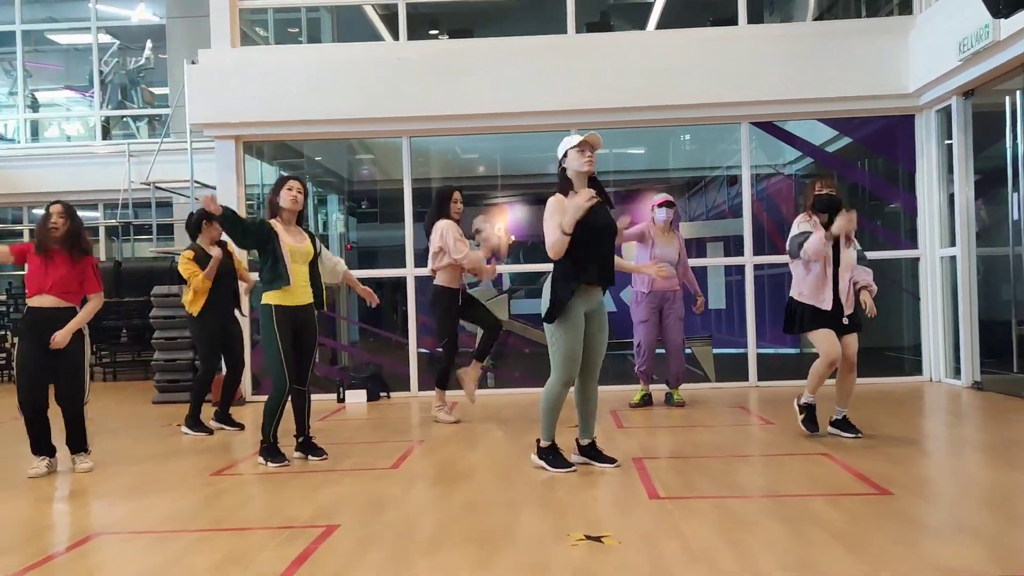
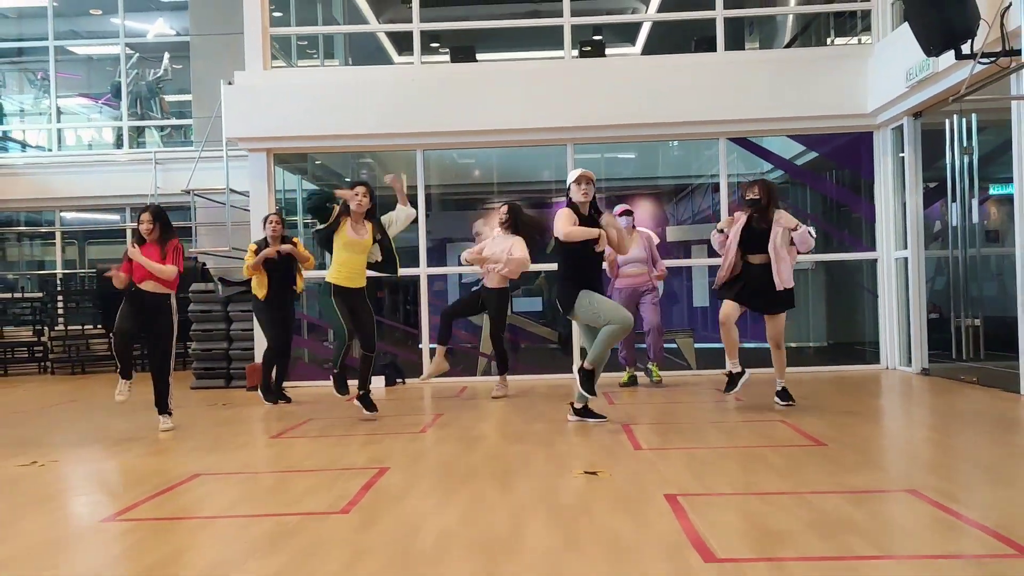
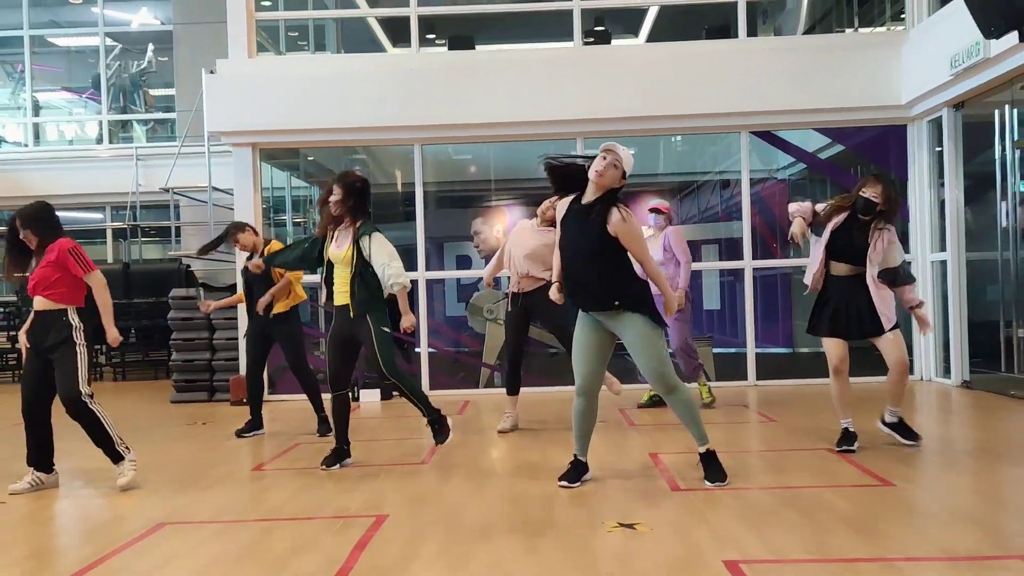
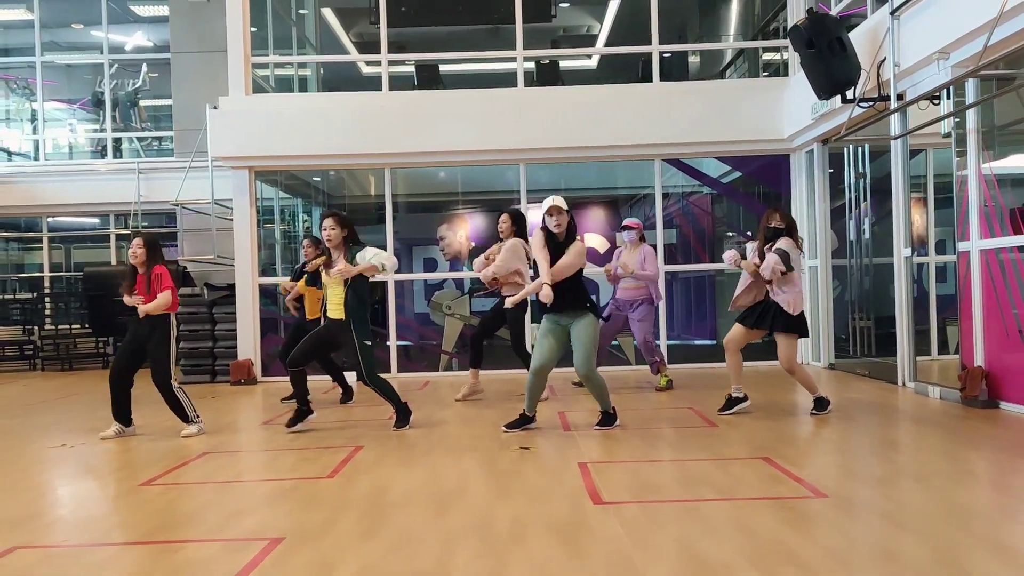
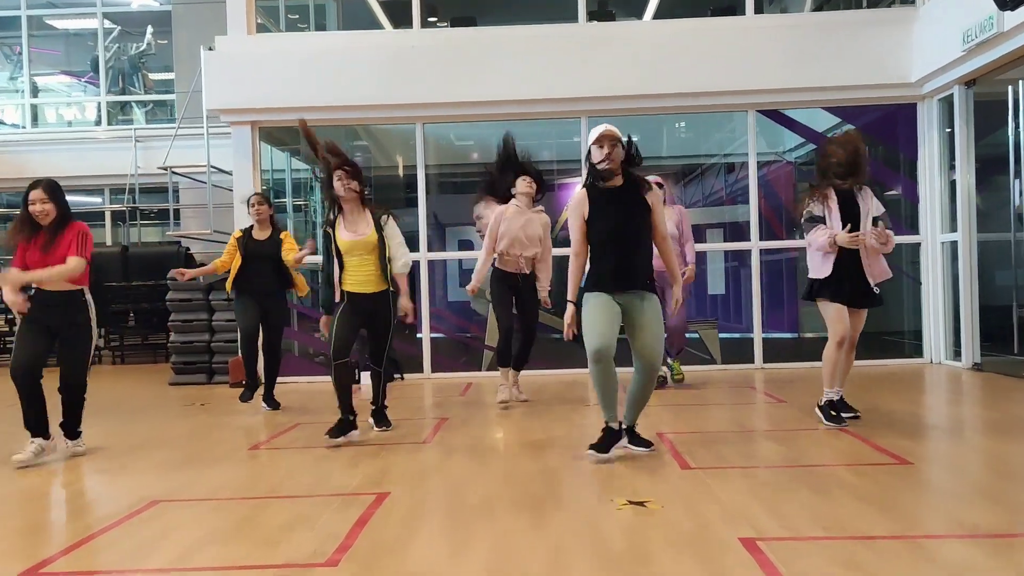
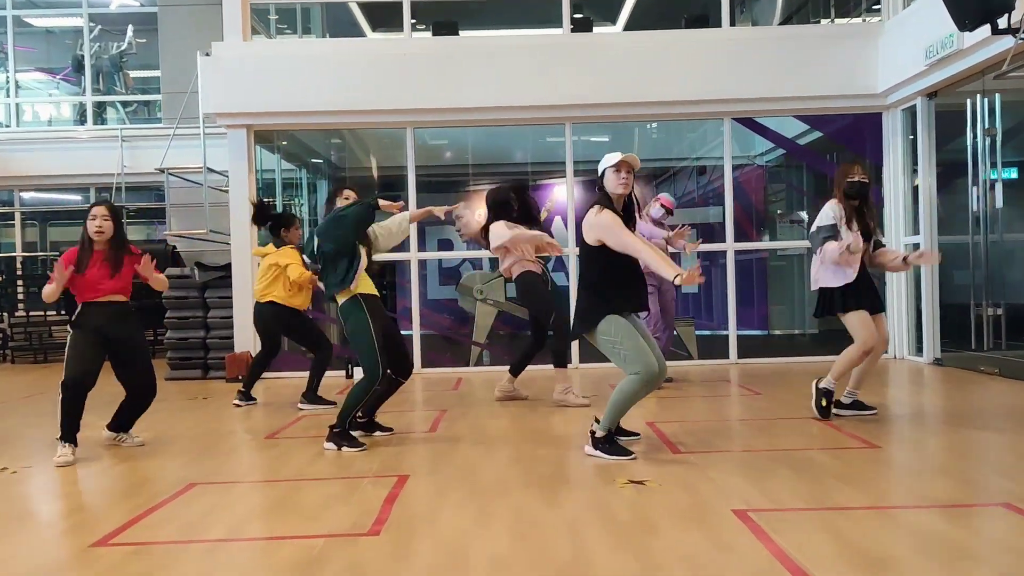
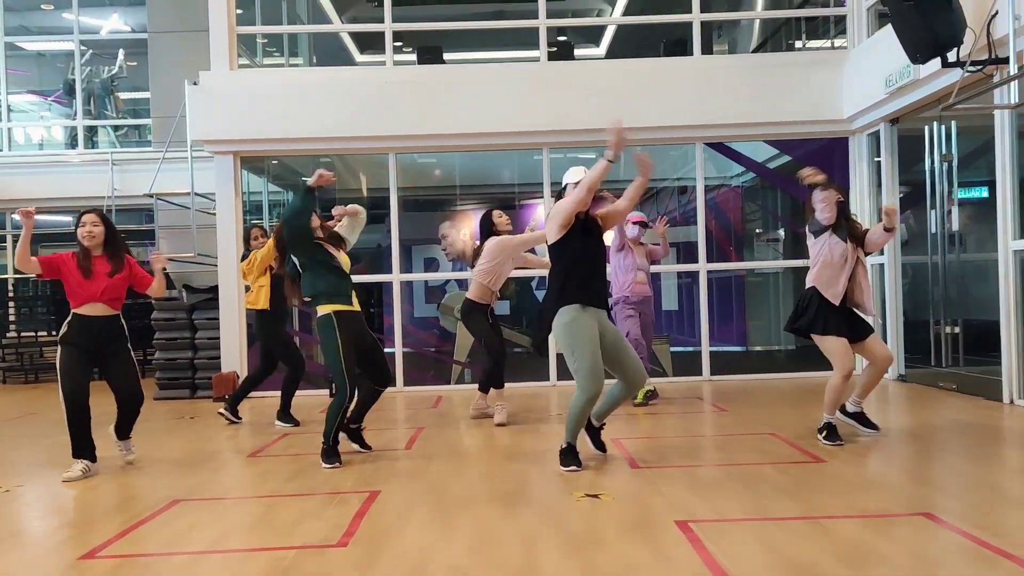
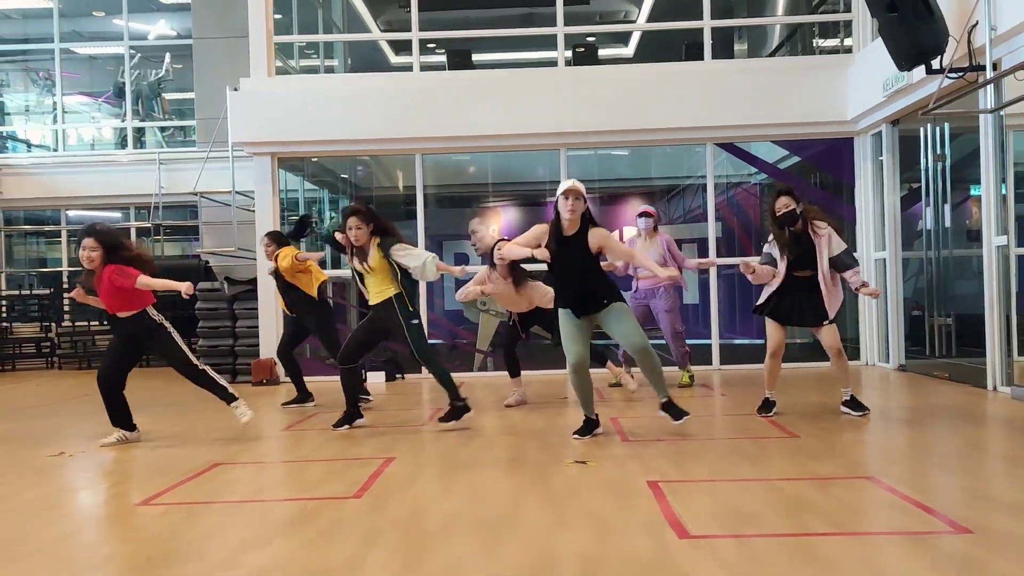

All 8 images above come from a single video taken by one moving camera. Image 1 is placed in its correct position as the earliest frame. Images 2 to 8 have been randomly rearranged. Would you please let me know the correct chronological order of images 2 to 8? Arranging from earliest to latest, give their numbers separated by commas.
2, 5, 3, 8, 6, 7, 4
